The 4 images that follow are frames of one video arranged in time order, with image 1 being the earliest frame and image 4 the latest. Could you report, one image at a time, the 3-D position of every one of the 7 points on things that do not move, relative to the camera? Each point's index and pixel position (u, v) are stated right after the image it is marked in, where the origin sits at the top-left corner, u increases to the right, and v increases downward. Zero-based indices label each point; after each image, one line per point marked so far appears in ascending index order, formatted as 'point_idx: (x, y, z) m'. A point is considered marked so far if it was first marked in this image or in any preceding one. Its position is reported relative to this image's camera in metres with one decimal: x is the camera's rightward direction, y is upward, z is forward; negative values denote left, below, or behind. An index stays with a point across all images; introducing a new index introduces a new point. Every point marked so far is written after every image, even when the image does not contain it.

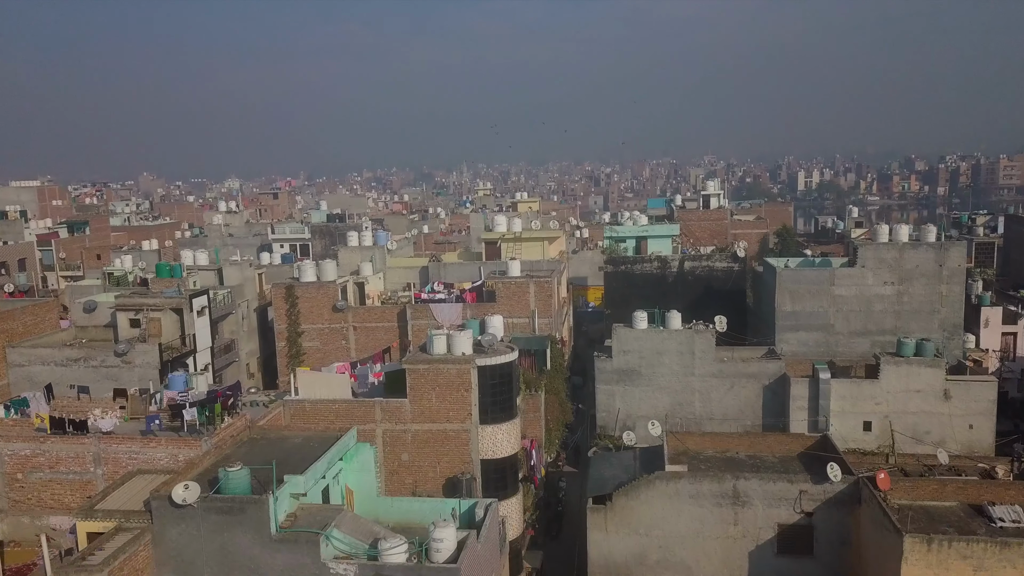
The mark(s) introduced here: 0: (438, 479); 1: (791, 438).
0: (-0.8, -2.1, +17.6) m
1: (+3.5, -1.9, +19.9) m
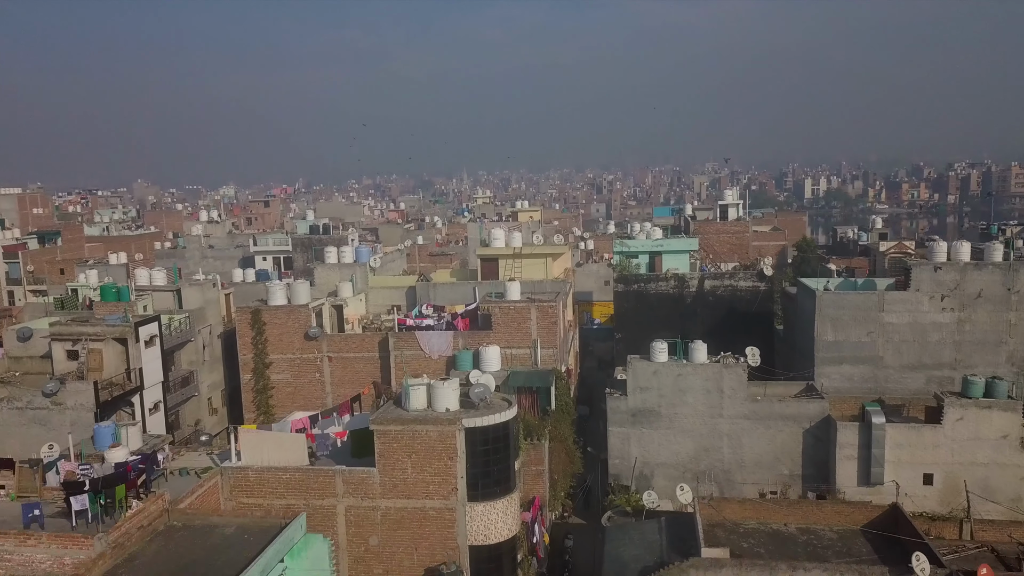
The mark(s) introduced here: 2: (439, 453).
0: (-0.8, -2.5, +13.9) m
1: (+3.5, -2.3, +16.2) m
2: (-0.6, -1.4, +13.6) m
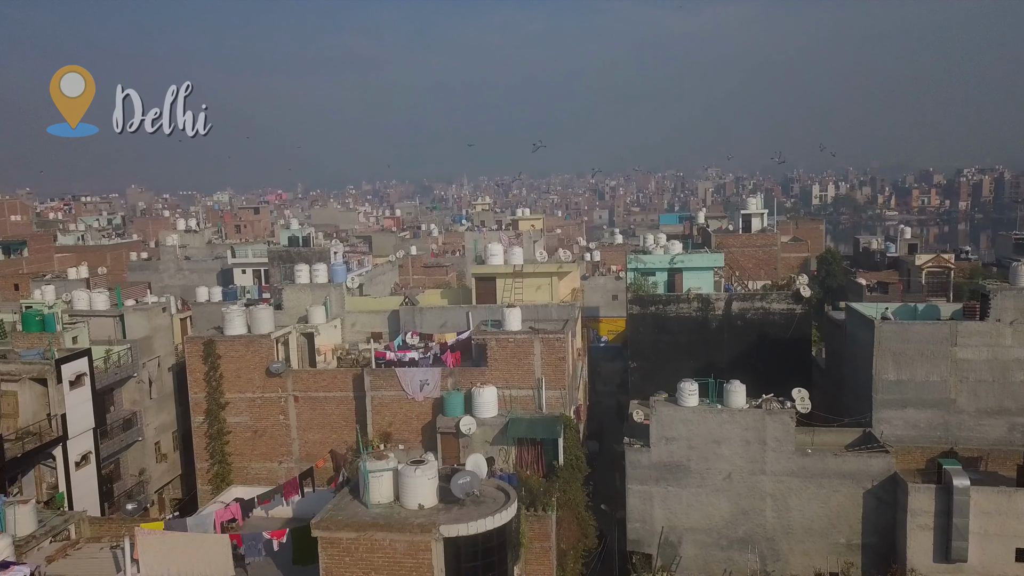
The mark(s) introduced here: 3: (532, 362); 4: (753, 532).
0: (-0.9, -2.8, +10.0) m
1: (+3.5, -2.6, +12.3) m
2: (-0.6, -1.7, +9.7) m
3: (+0.2, -0.9, +19.6) m
4: (+2.9, -2.9, +19.0) m
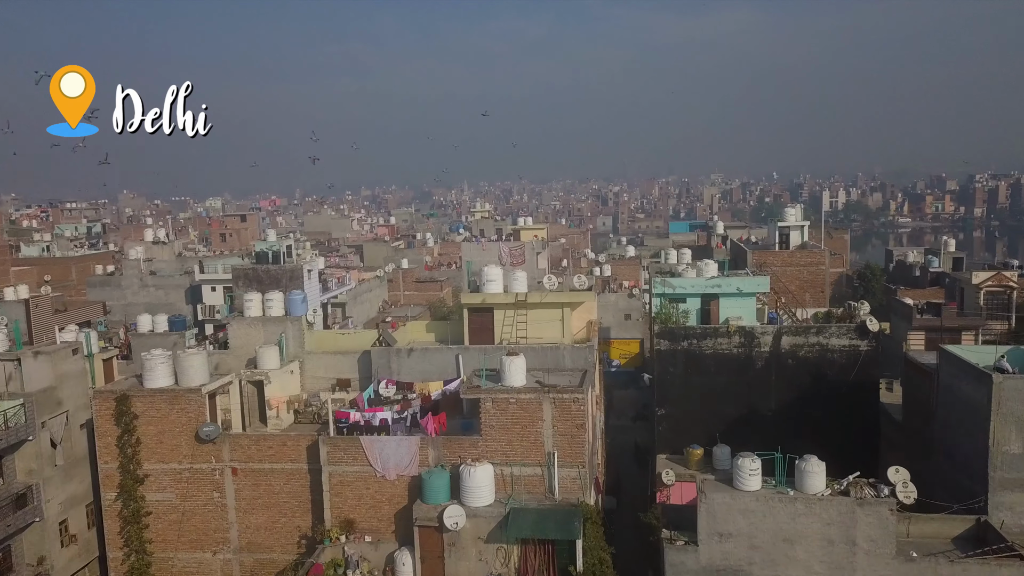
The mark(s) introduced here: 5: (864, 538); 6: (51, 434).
0: (-0.8, -3.2, +5.2) m
1: (+3.5, -3.0, +7.5) m
2: (-0.6, -2.1, +4.9) m
3: (+0.3, -1.3, +14.8) m
4: (+2.9, -3.3, +14.1) m
5: (+3.1, -2.2, +13.8) m
6: (-5.1, -1.6, +17.7) m
